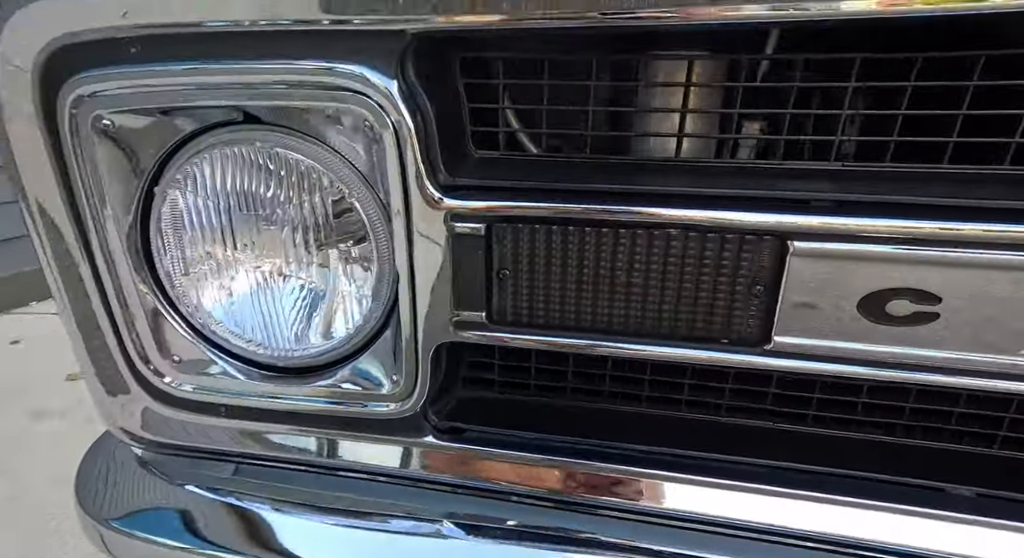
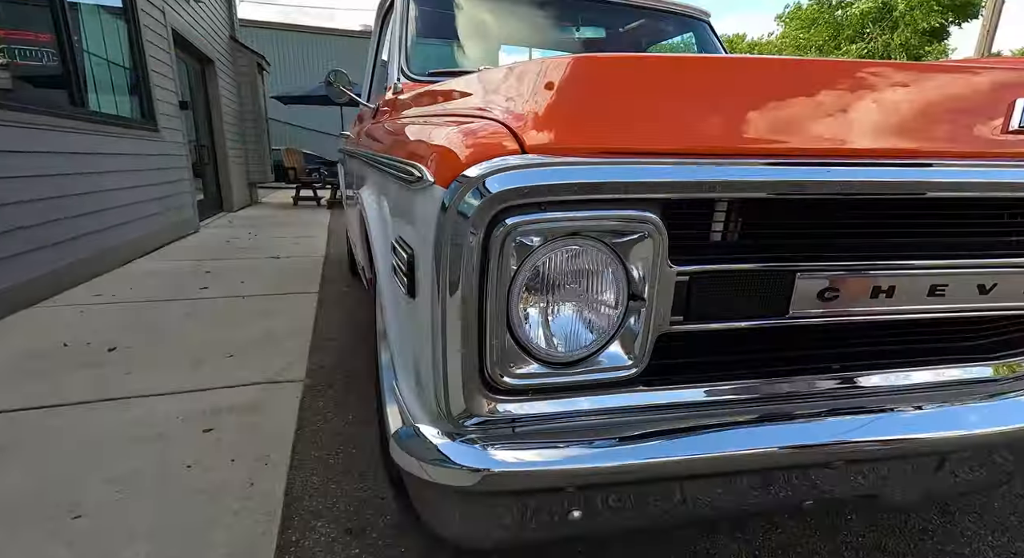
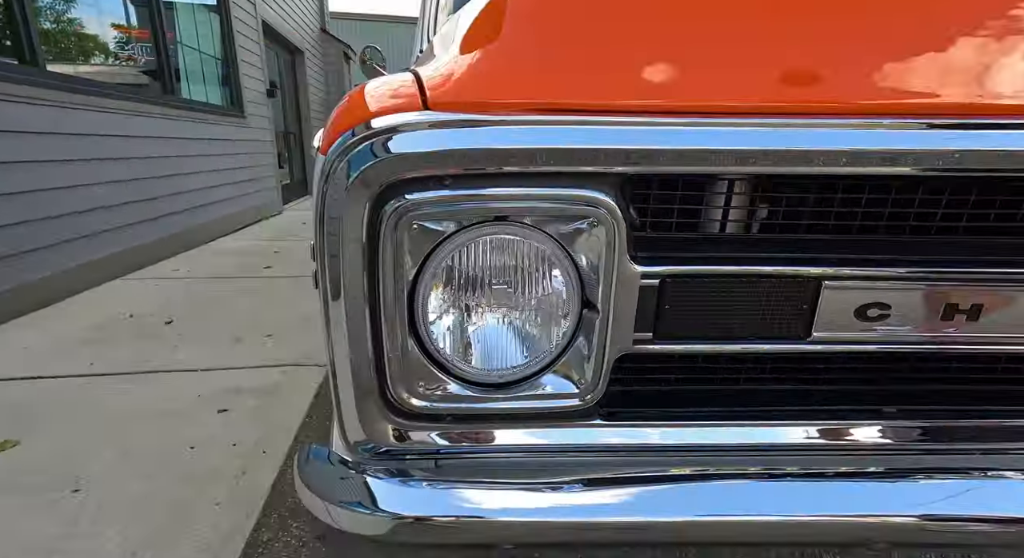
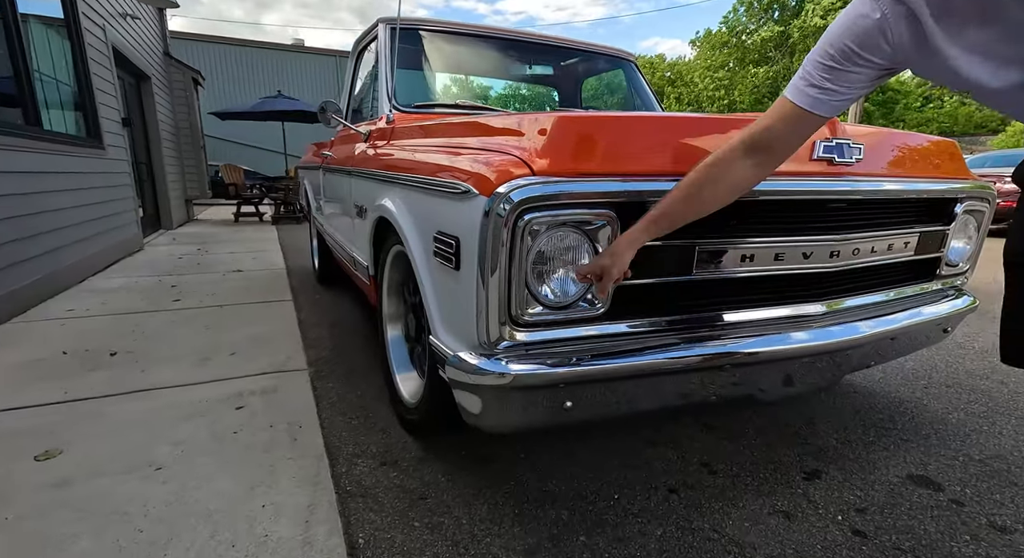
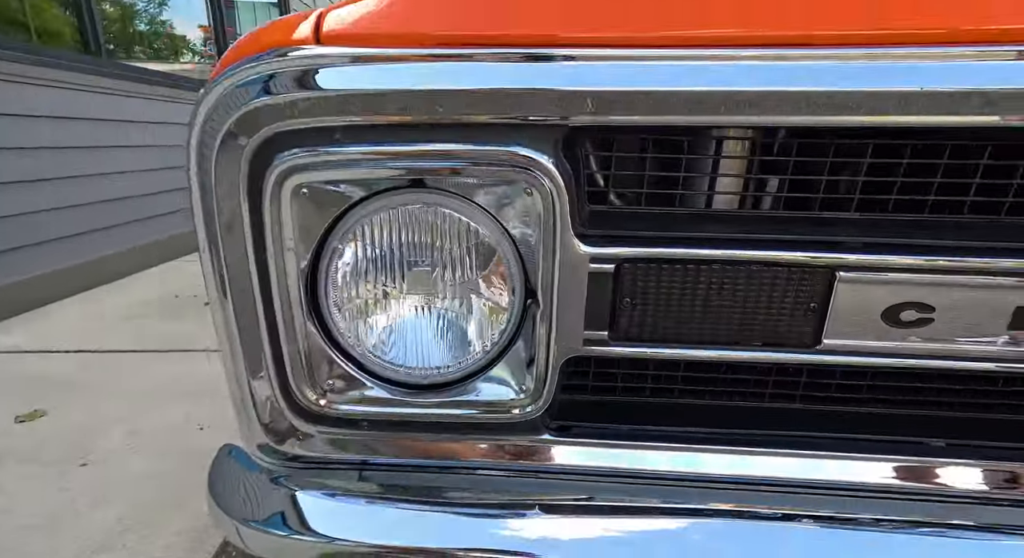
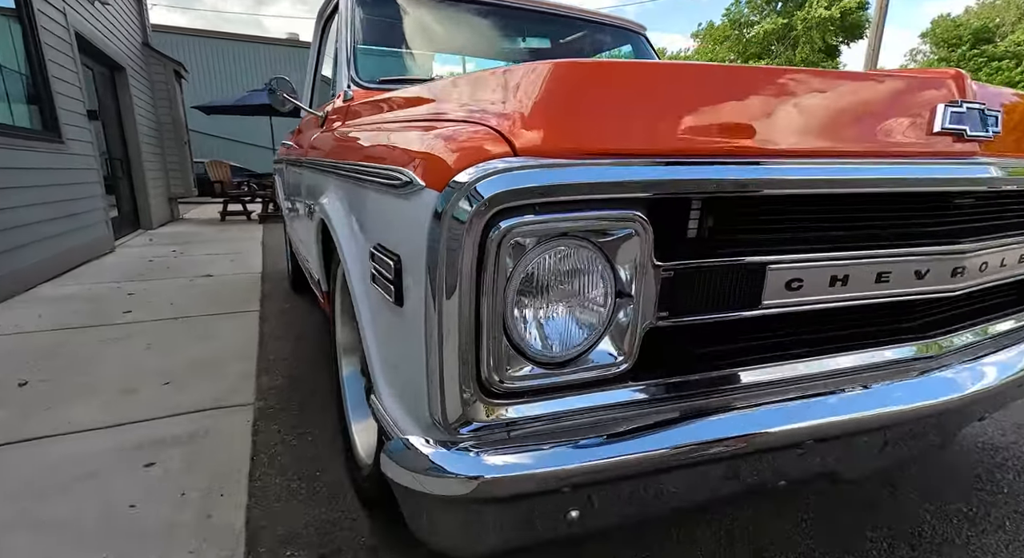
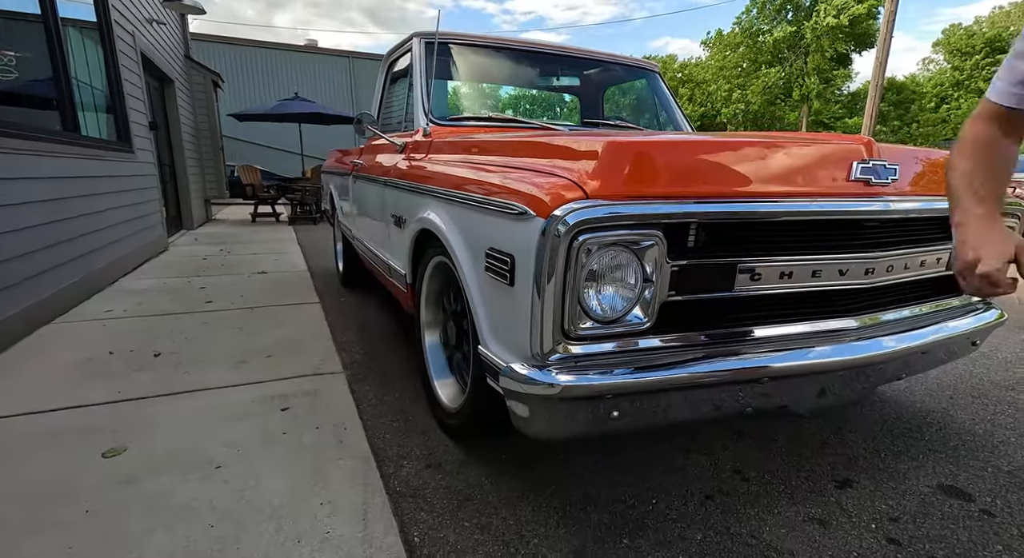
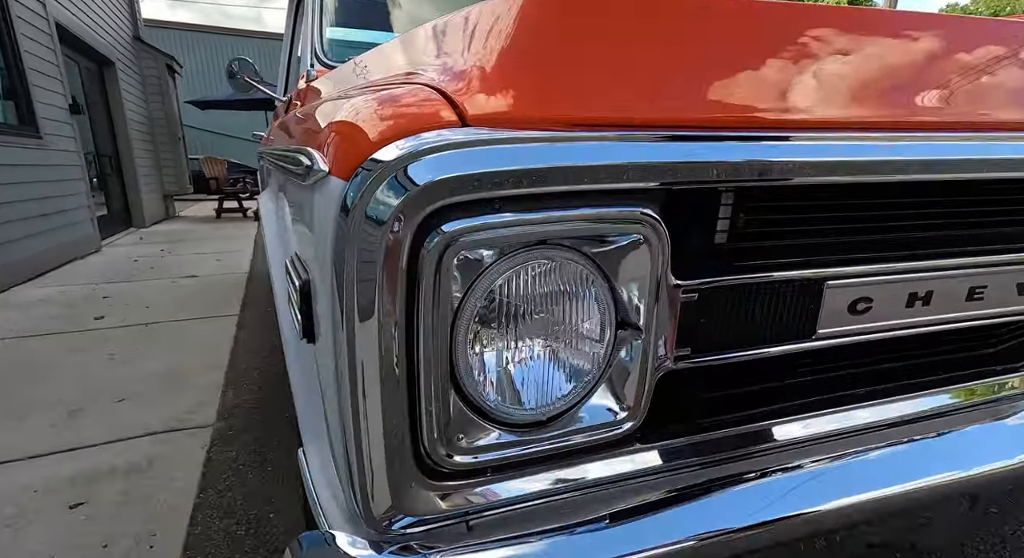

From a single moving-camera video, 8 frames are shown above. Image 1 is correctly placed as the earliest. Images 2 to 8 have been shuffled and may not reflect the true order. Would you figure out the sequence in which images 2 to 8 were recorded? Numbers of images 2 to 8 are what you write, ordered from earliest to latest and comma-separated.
5, 3, 2, 7, 4, 6, 8
